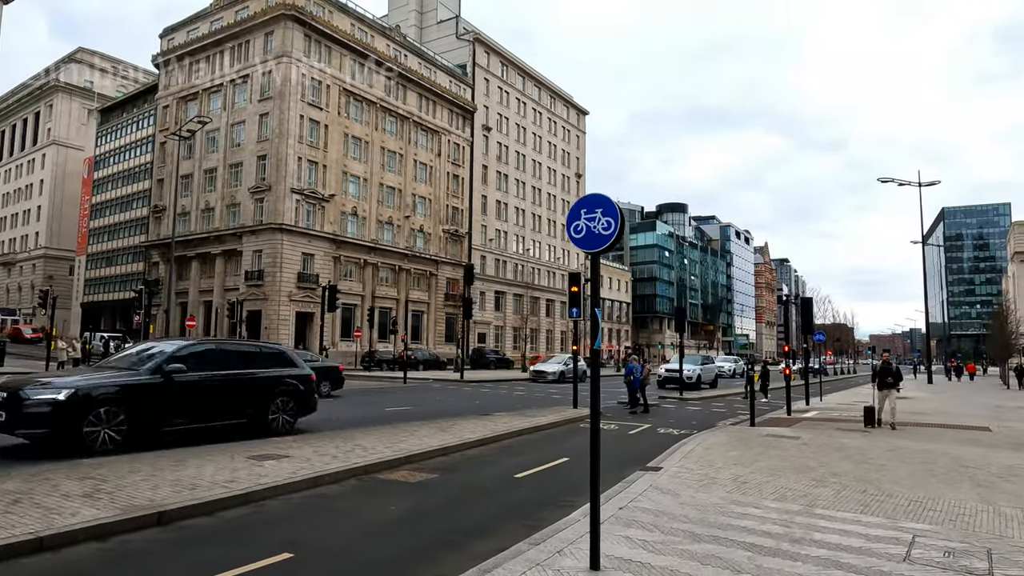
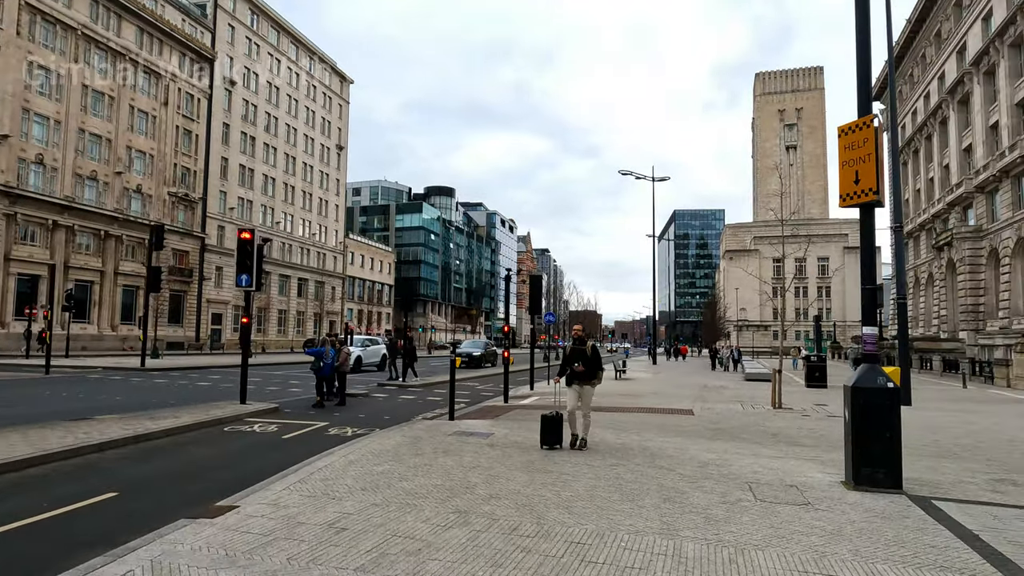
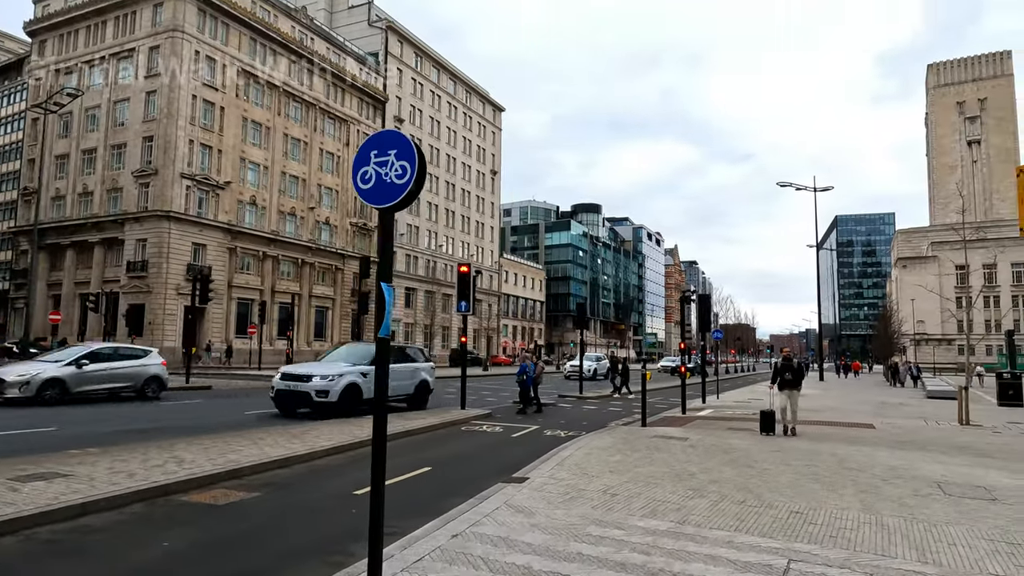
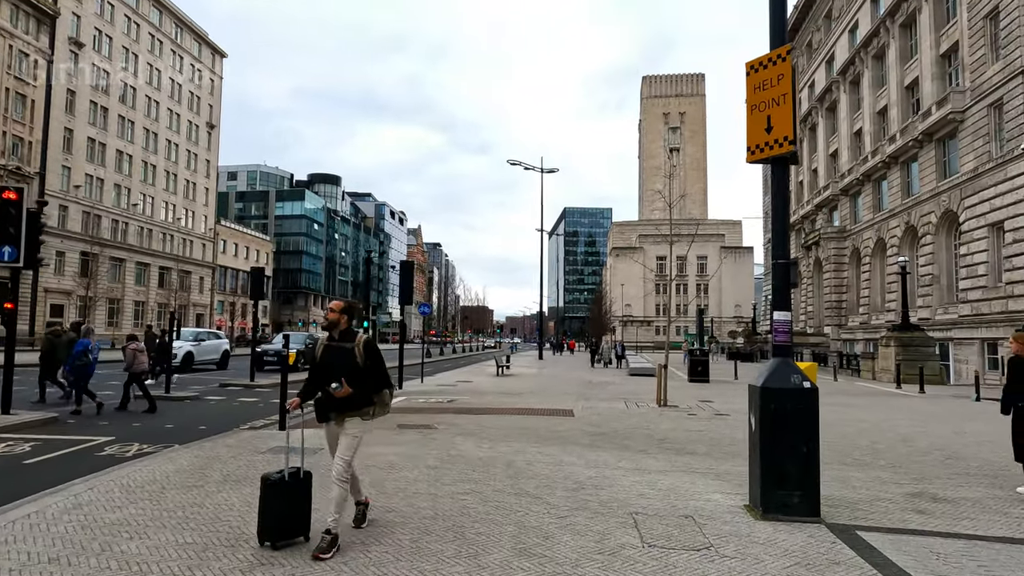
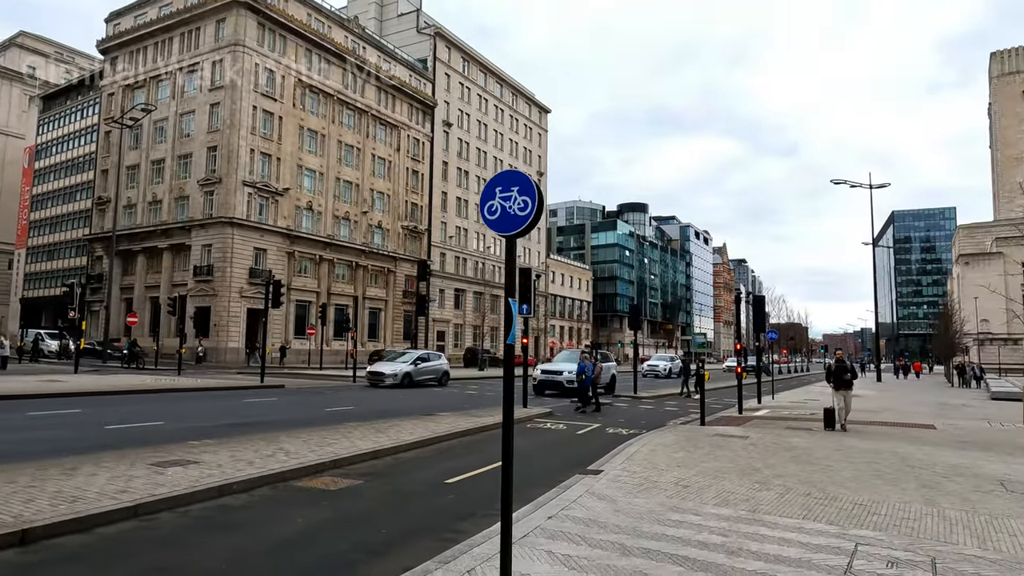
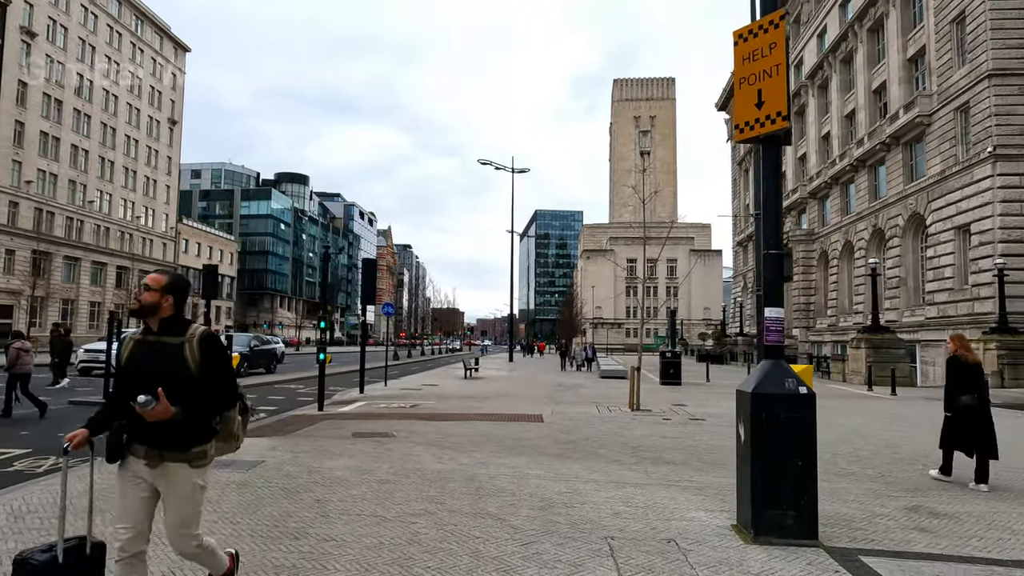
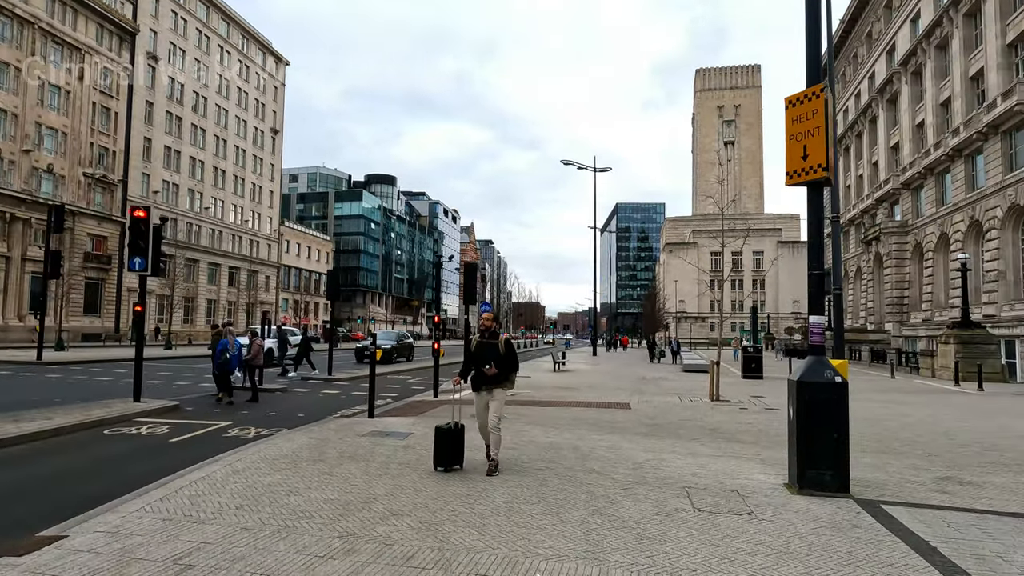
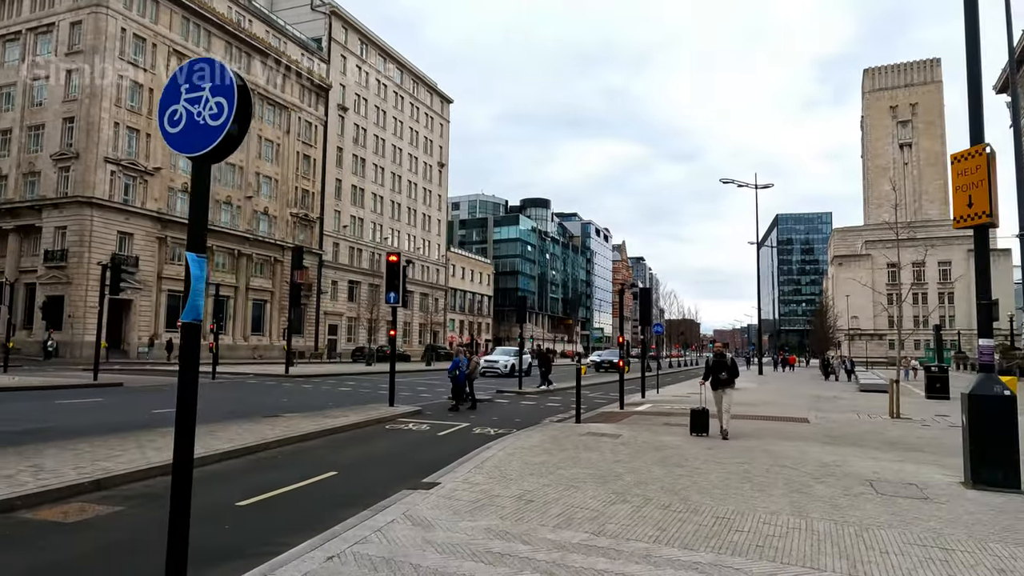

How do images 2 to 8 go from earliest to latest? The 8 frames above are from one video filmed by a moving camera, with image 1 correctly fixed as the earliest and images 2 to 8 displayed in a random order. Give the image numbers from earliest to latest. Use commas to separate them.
5, 3, 8, 2, 7, 4, 6
